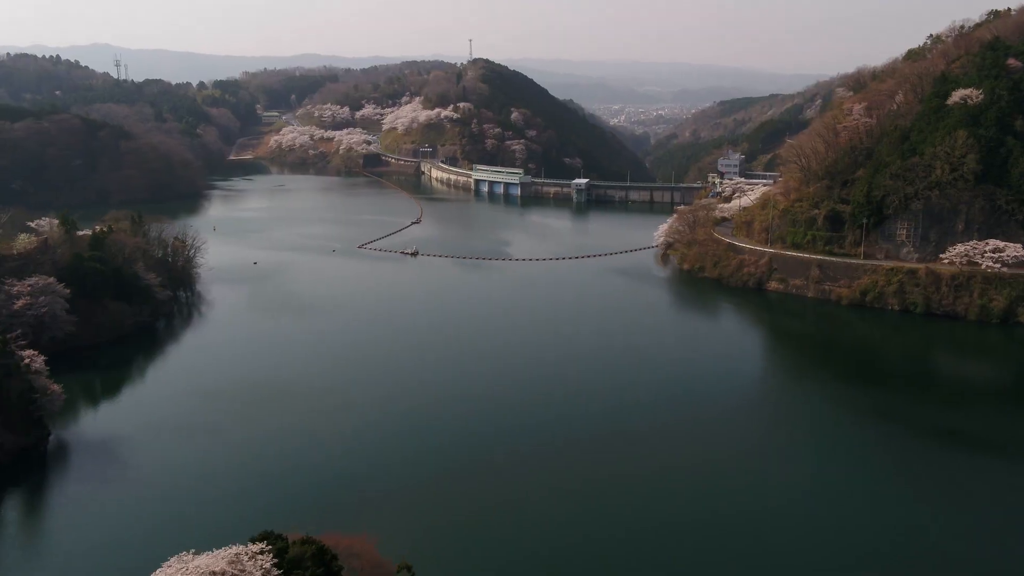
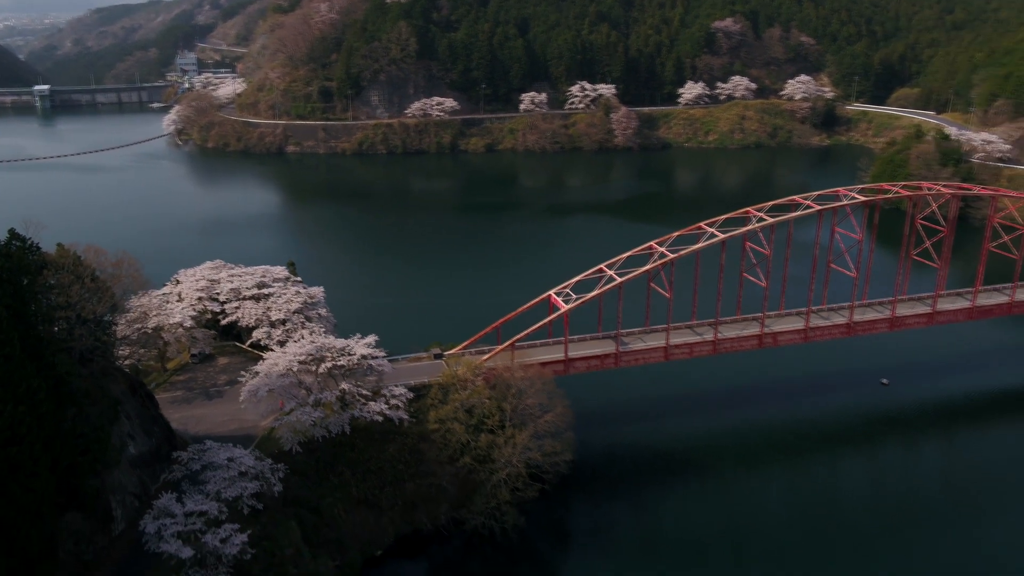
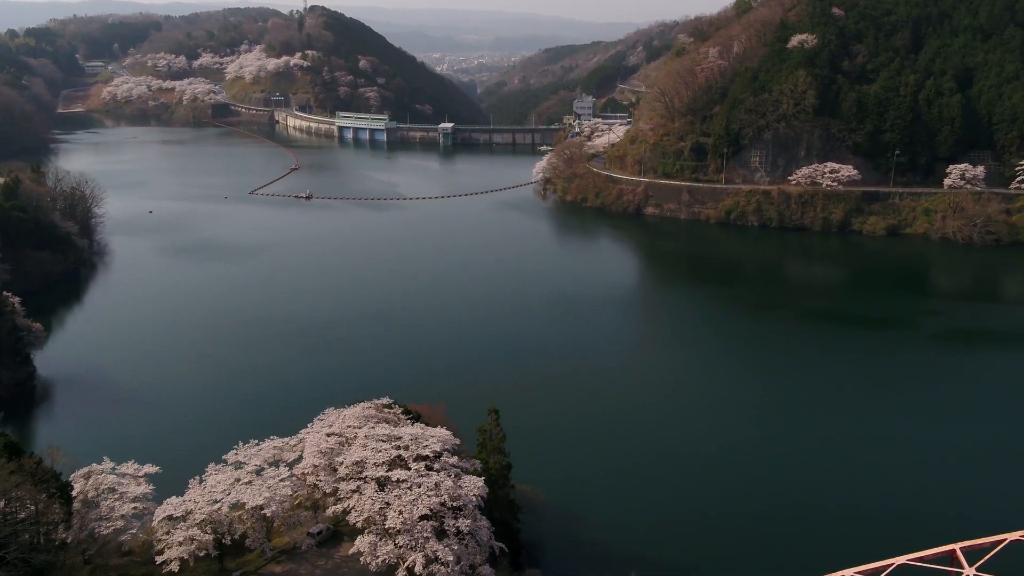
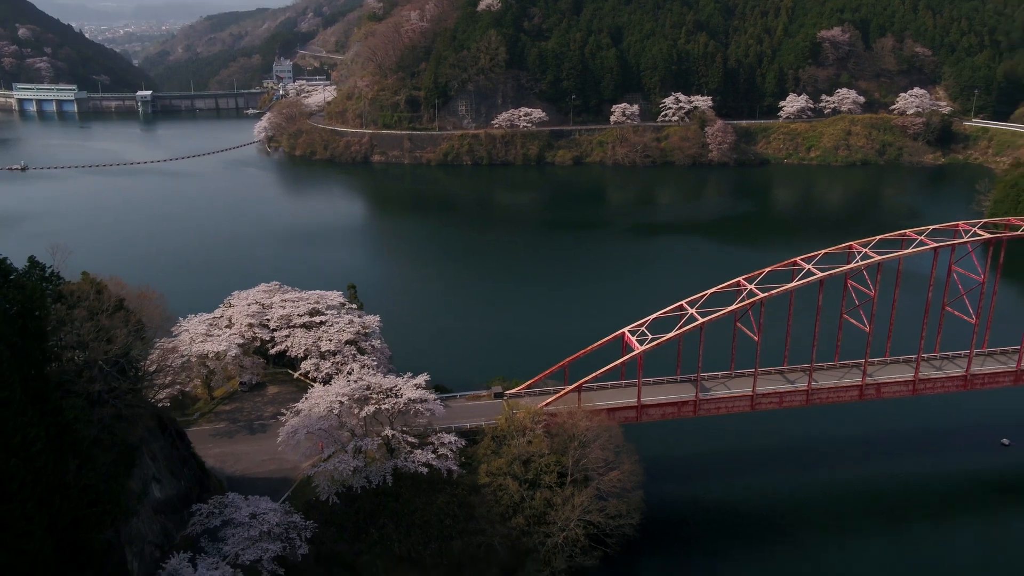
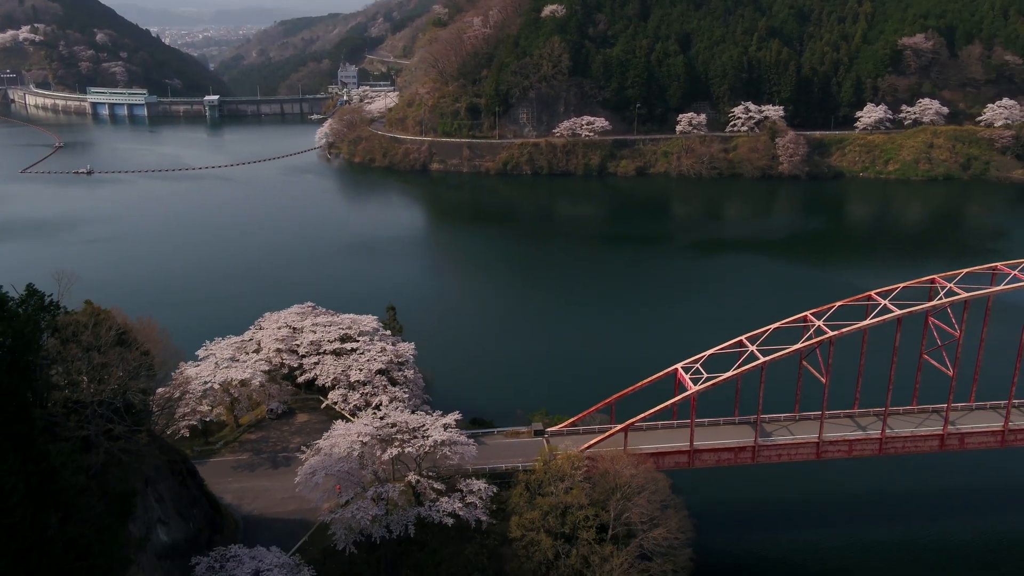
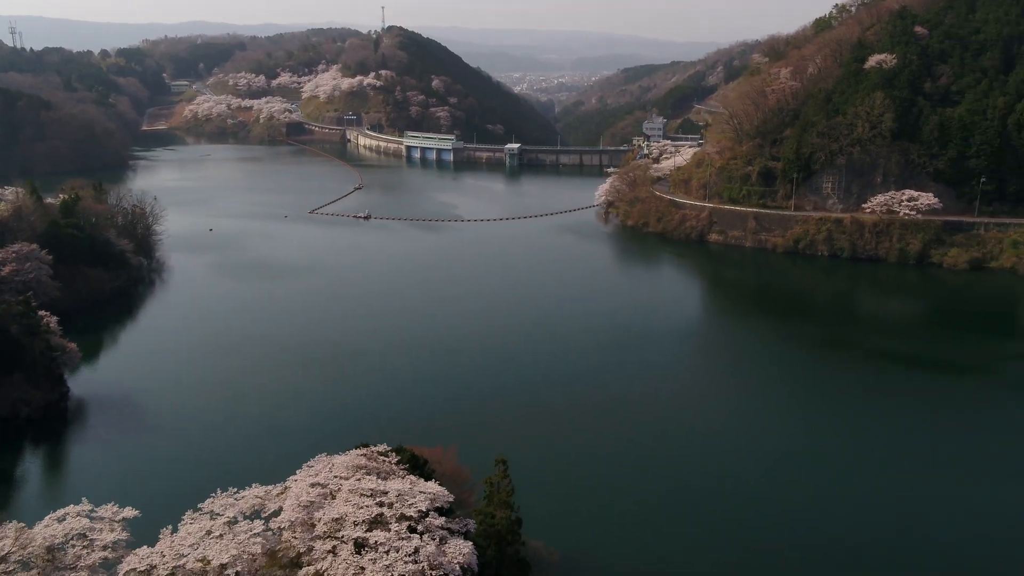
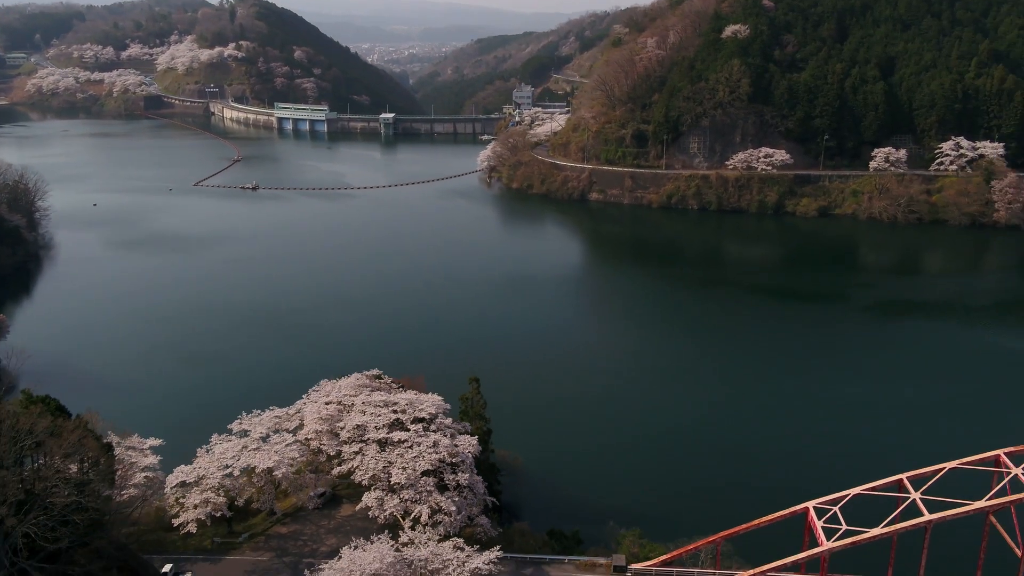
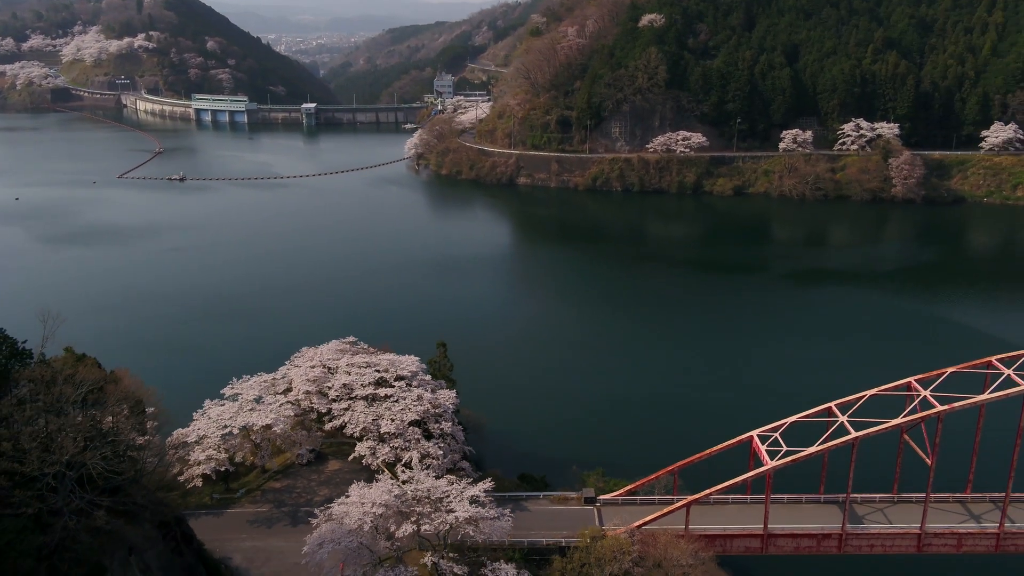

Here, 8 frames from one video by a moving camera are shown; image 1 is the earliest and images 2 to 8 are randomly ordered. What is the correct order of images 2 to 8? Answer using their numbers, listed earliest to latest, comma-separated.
6, 3, 7, 8, 5, 4, 2
